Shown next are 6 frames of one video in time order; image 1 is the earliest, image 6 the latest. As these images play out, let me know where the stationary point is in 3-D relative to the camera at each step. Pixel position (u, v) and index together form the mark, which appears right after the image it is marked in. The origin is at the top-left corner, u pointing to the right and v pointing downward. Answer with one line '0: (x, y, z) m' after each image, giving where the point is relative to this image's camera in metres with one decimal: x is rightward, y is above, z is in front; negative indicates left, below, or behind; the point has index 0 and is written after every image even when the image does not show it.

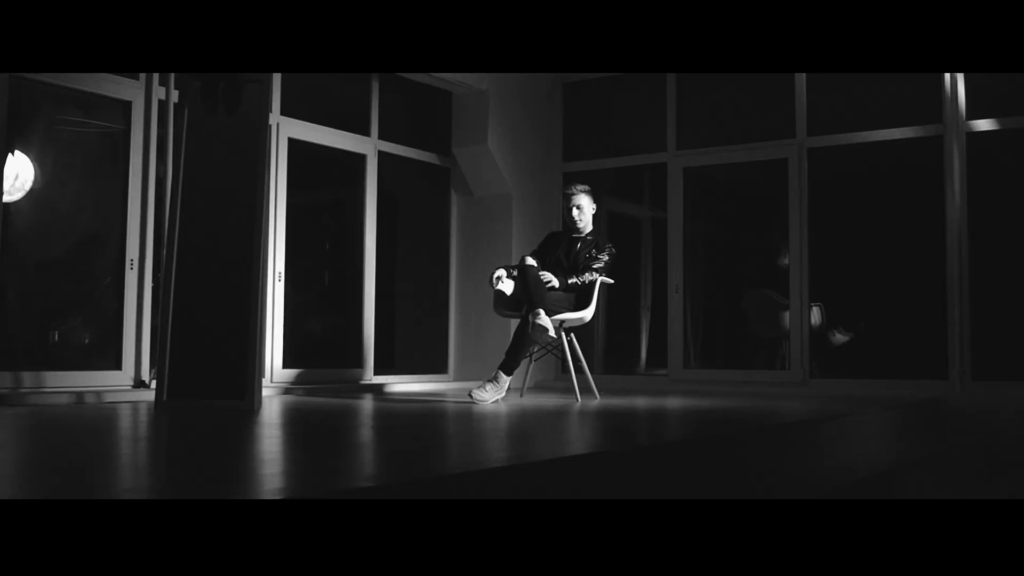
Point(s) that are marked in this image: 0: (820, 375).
0: (+2.1, -0.6, +6.6) m
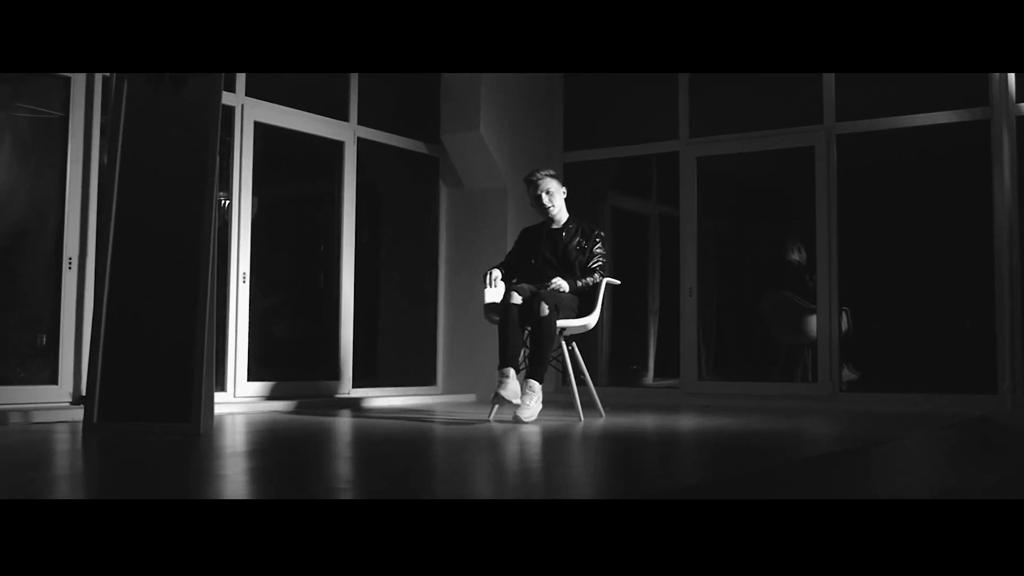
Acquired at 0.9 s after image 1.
0: (+2.1, -0.6, +5.9) m
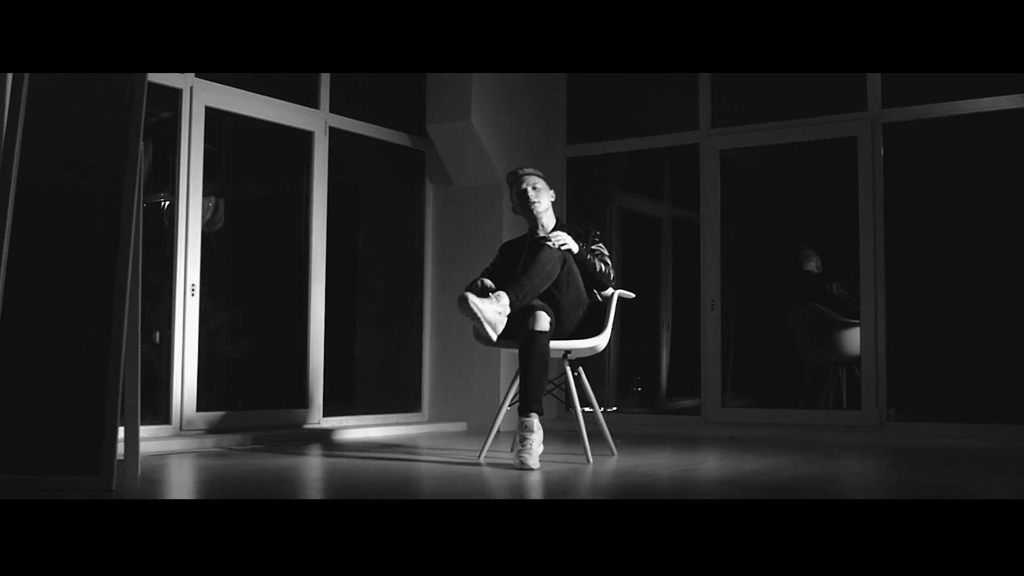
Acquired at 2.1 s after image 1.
0: (+2.1, -0.7, +5.2) m
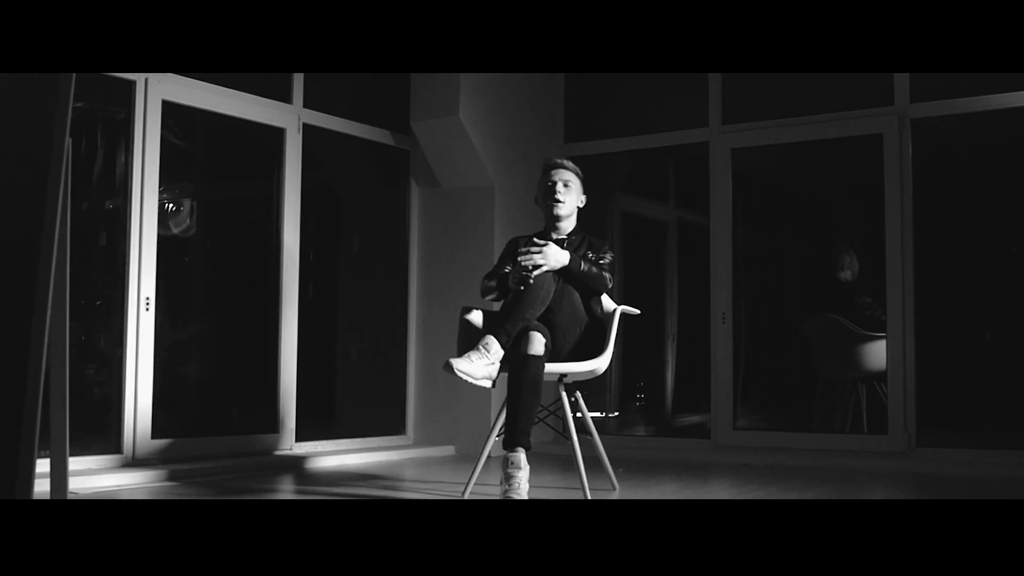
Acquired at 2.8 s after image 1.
0: (+2.0, -0.7, +4.8) m
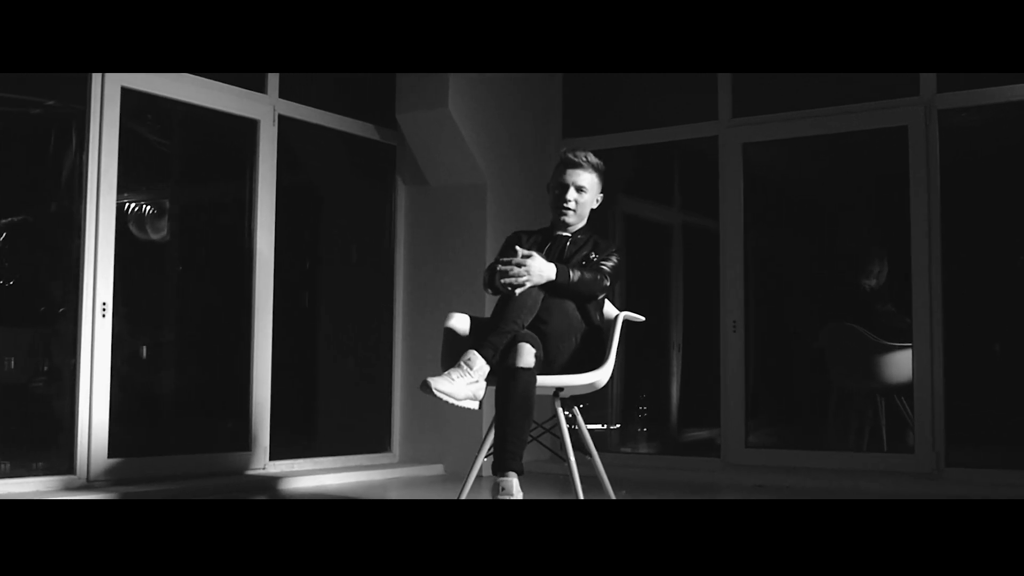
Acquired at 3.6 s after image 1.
0: (+2.0, -0.8, +4.4) m
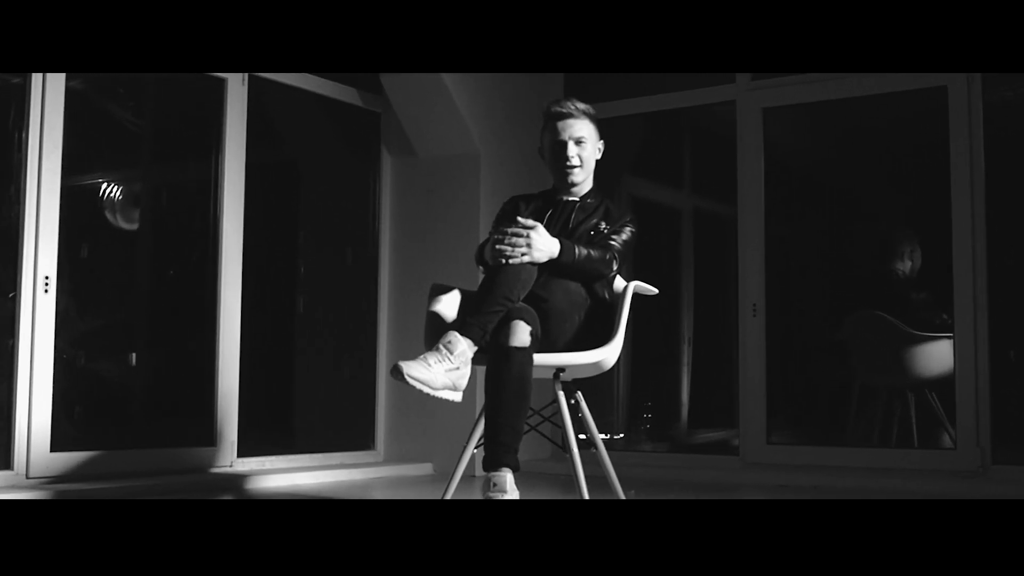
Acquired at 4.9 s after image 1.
0: (+2.0, -0.7, +4.0) m
